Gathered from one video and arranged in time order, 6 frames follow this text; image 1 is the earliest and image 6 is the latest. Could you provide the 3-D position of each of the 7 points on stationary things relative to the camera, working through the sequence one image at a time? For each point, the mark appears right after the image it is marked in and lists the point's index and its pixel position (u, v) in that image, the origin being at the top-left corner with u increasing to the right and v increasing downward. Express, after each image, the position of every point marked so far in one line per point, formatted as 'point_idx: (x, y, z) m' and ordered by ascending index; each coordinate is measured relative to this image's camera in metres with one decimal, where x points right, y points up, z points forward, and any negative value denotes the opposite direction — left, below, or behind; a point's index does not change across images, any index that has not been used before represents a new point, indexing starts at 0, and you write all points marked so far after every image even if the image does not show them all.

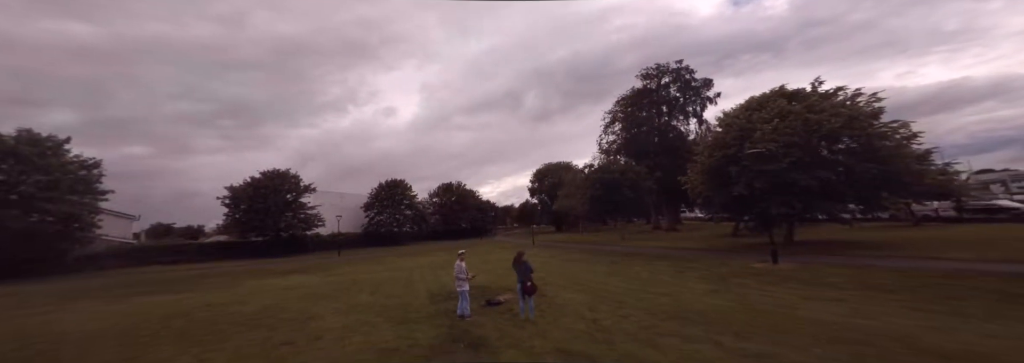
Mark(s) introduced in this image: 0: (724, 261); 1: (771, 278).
0: (+10.4, -3.8, +17.7) m
1: (+9.5, -3.5, +13.1) m
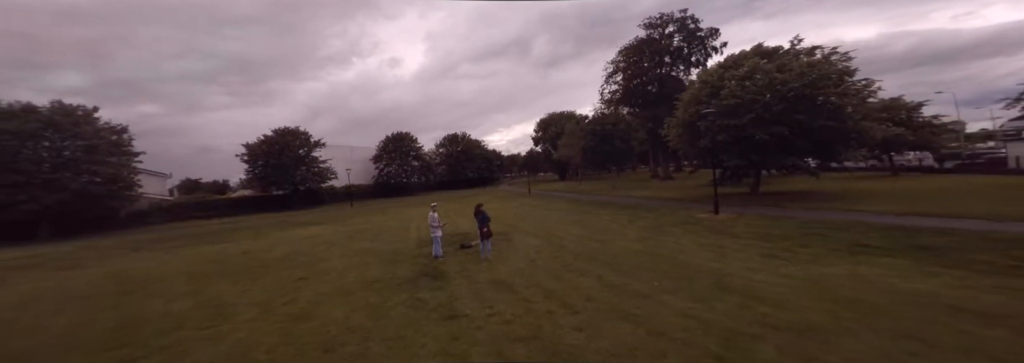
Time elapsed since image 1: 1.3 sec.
0: (+9.2, -1.7, +20.4) m
1: (+8.1, -2.0, +15.8) m
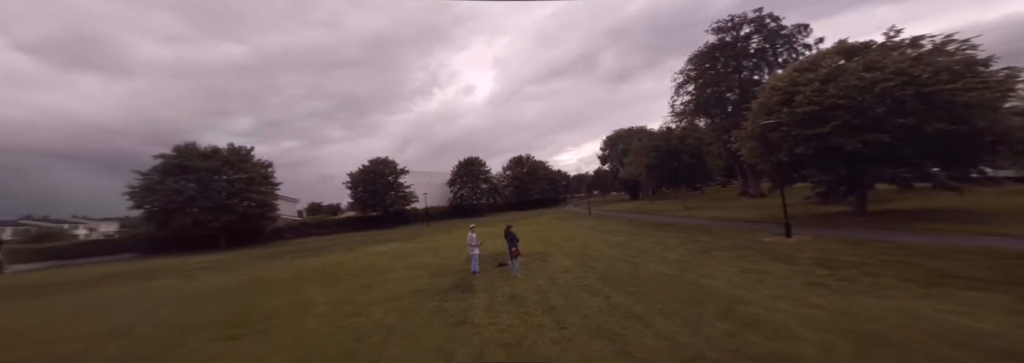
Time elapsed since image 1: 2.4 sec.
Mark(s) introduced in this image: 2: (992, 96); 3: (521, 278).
0: (+11.7, -2.6, +18.6) m
1: (+9.6, -2.7, +14.4) m
2: (+25.3, +4.4, +18.9) m
3: (+0.3, -3.6, +13.2) m
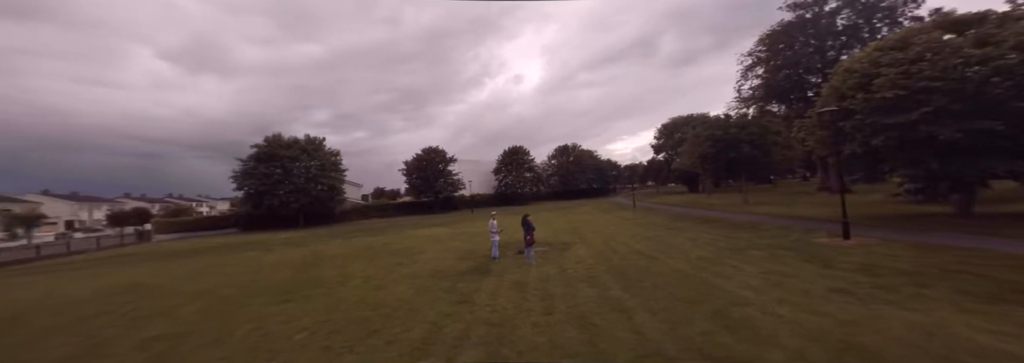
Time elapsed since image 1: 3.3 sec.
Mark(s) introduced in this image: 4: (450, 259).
0: (+13.0, -2.3, +16.9) m
1: (+10.2, -2.5, +13.1) m
2: (+26.6, +4.5, +14.7) m
3: (+0.8, -3.2, +13.5) m
4: (-2.8, -3.6, +16.5) m
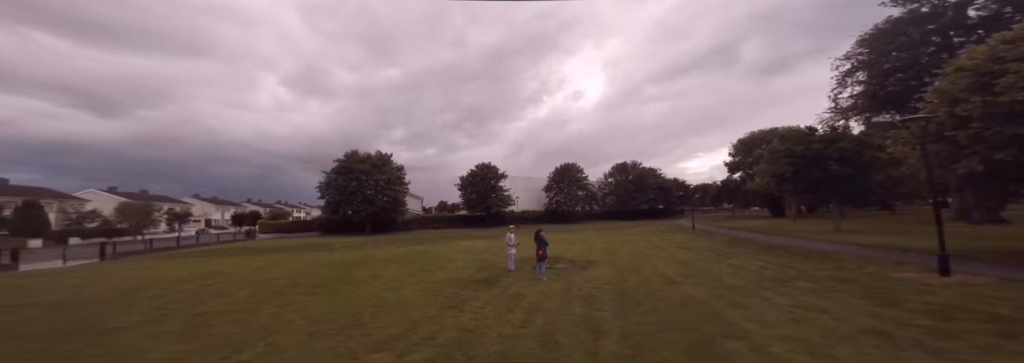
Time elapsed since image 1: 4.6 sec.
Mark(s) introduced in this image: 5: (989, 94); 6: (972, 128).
0: (+13.8, -3.2, +14.0) m
1: (+10.3, -3.1, +10.8) m
2: (+26.9, +3.5, +9.4) m
3: (+1.2, -3.7, +13.1) m
4: (-1.7, -4.1, +16.7) m
5: (+20.5, +3.7, +15.2) m
6: (+20.2, +2.3, +15.7) m
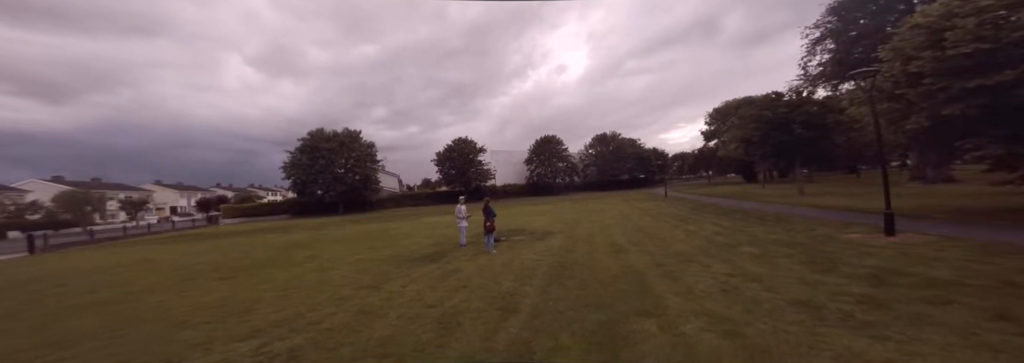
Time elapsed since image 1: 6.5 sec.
0: (+11.7, -1.7, +13.7) m
1: (+8.3, -2.0, +10.4) m
2: (+24.8, +5.1, +9.3) m
3: (-0.8, -2.7, +12.3) m
4: (-3.9, -3.0, +15.9) m
5: (+18.1, +5.5, +14.7) m
6: (+17.9, +4.1, +15.4) m
